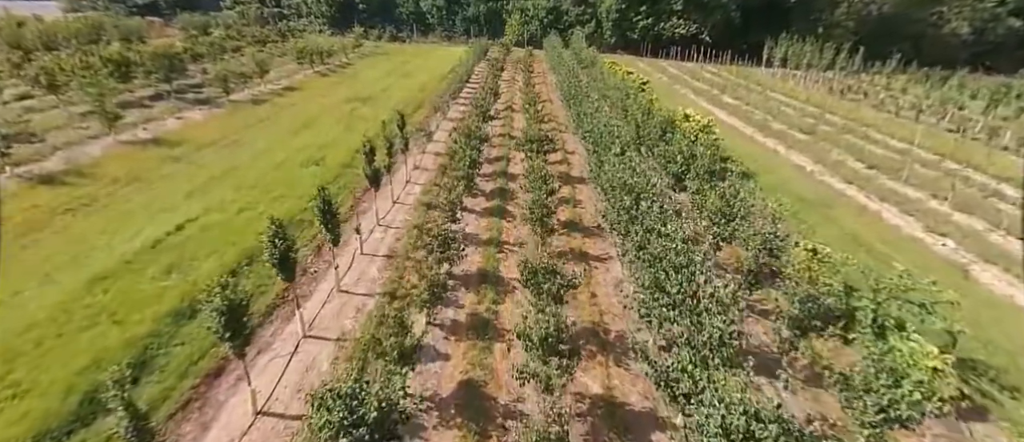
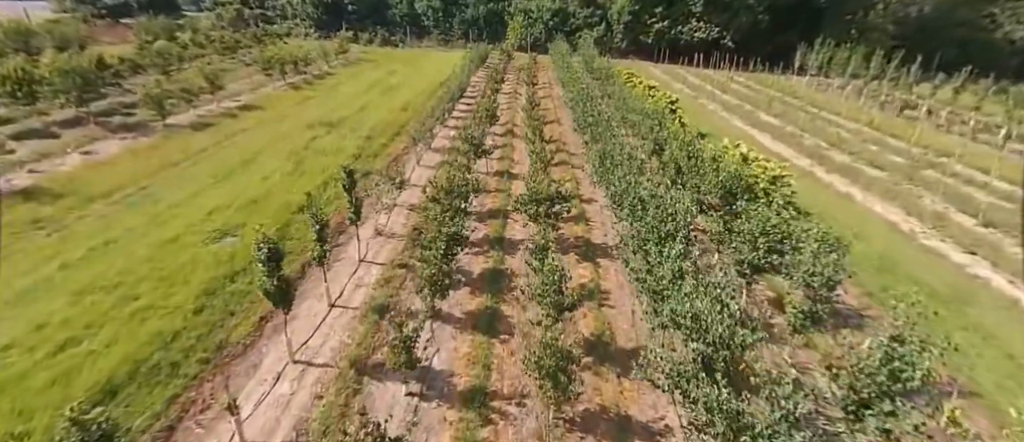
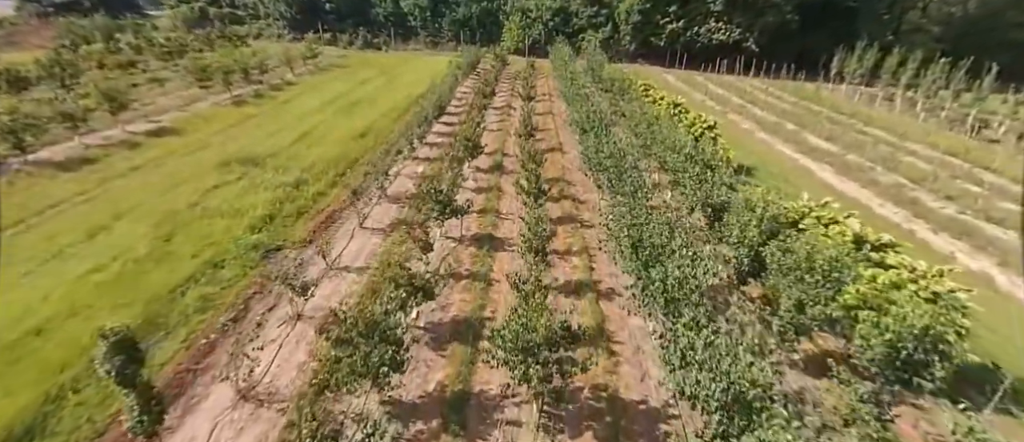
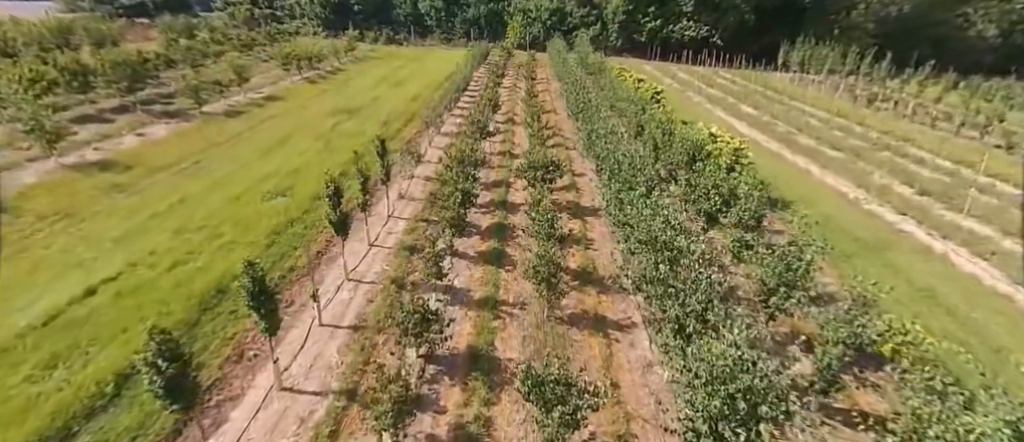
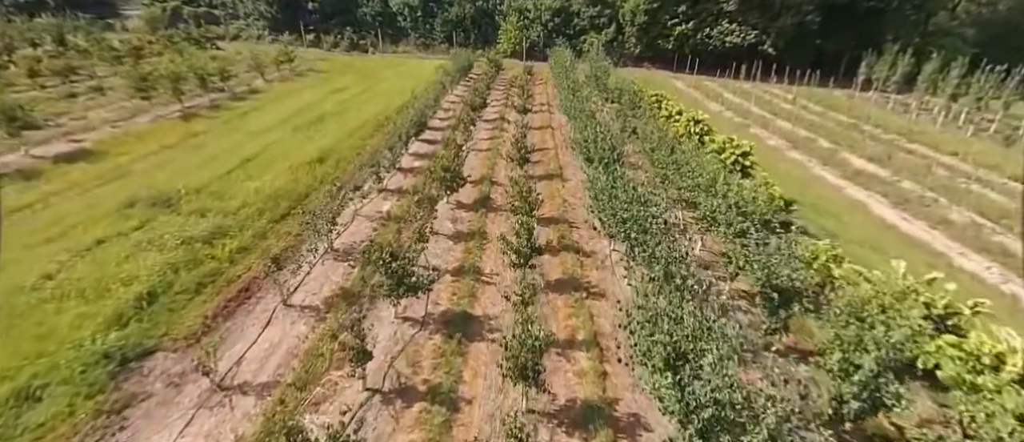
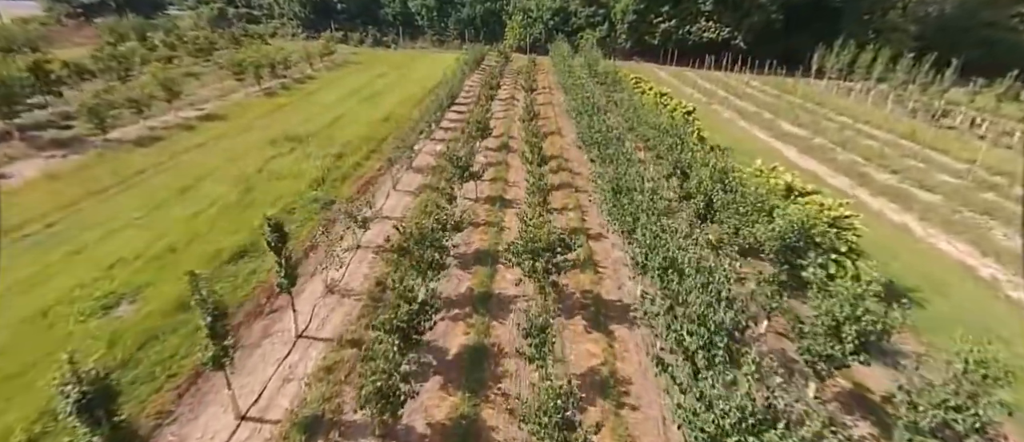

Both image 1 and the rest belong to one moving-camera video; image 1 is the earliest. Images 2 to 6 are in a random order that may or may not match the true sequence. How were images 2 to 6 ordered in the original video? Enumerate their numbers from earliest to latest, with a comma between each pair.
4, 2, 6, 3, 5
